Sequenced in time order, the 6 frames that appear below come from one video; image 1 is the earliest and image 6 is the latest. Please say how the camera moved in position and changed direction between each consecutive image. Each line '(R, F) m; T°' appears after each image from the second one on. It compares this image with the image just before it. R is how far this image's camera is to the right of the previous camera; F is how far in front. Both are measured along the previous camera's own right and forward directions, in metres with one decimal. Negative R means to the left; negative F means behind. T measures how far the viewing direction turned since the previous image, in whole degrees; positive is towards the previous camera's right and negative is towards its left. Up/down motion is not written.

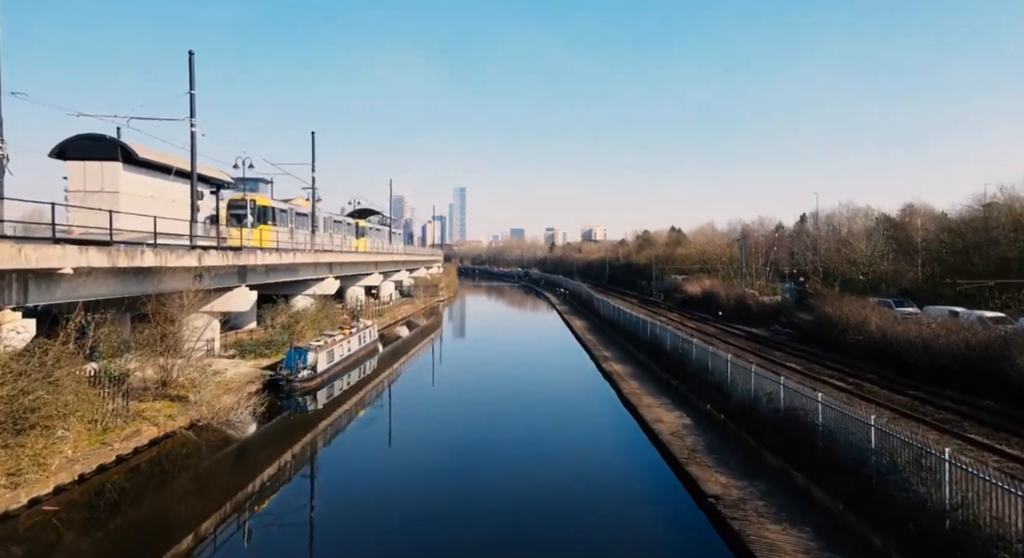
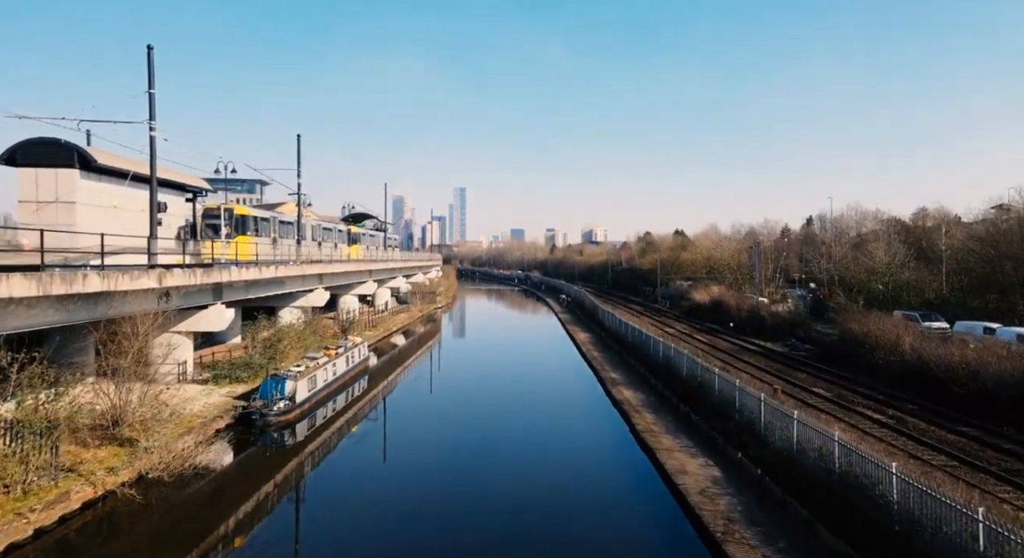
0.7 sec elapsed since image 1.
(0.0, +1.5) m; 0°
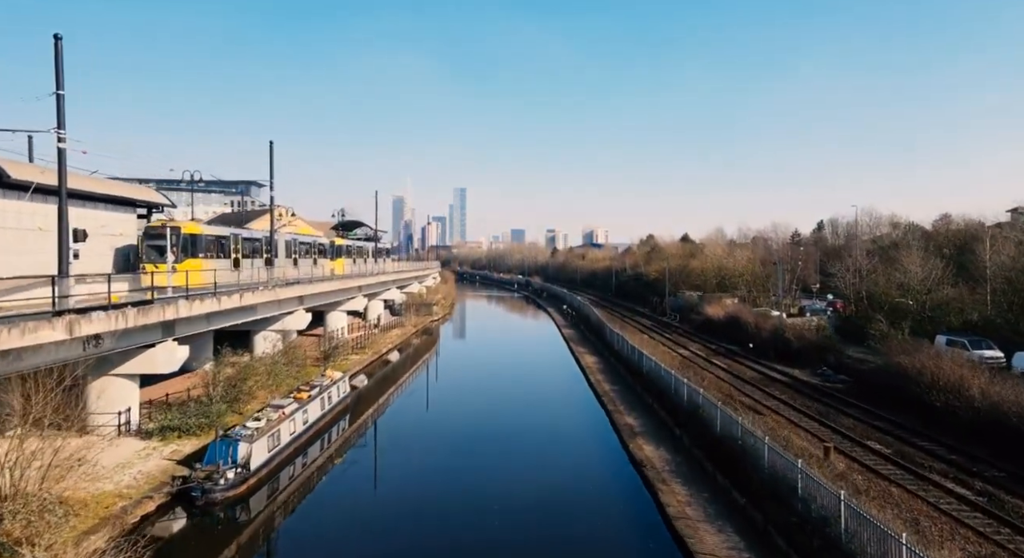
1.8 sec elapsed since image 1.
(0.0, +2.4) m; 0°
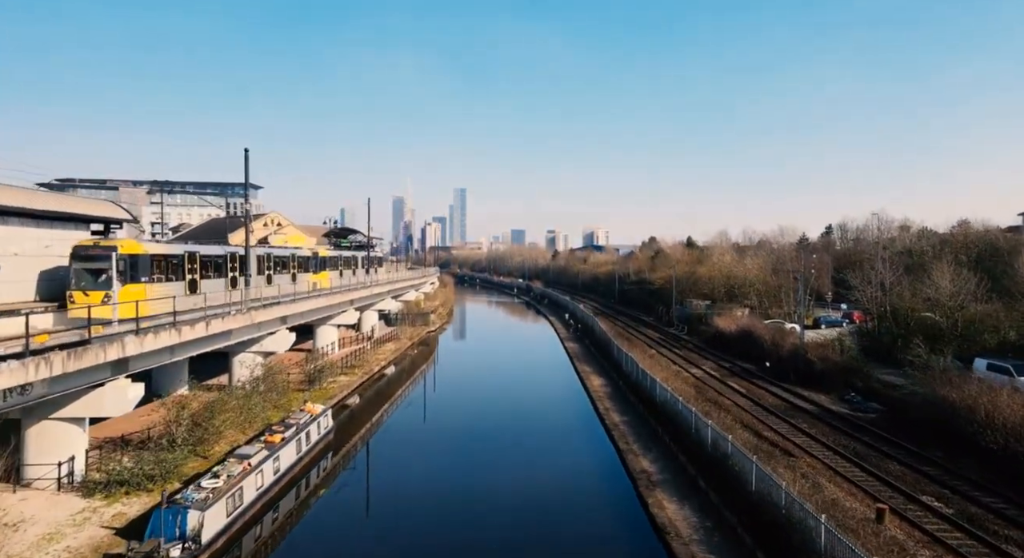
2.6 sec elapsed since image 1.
(0.0, +1.8) m; 0°
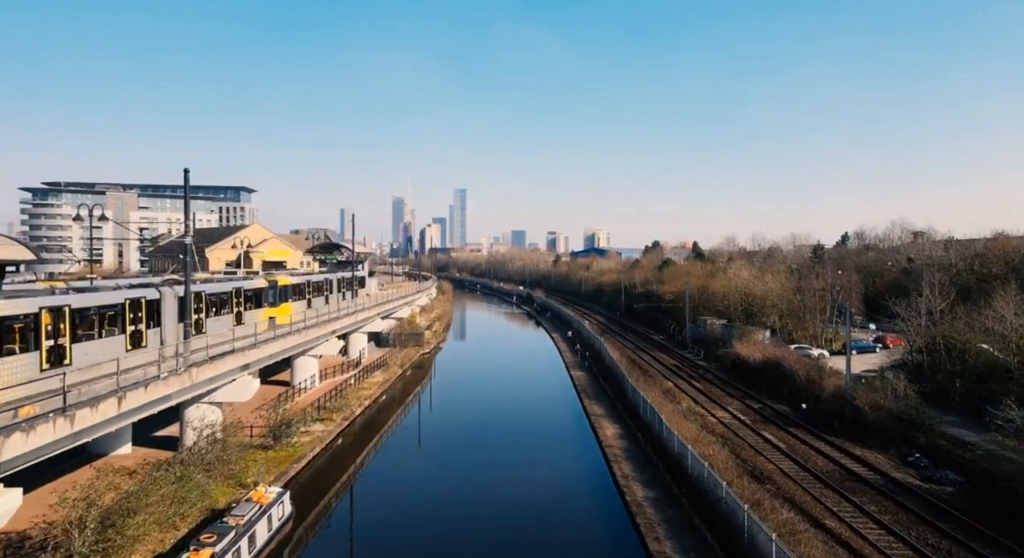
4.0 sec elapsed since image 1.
(0.0, +3.2) m; 0°
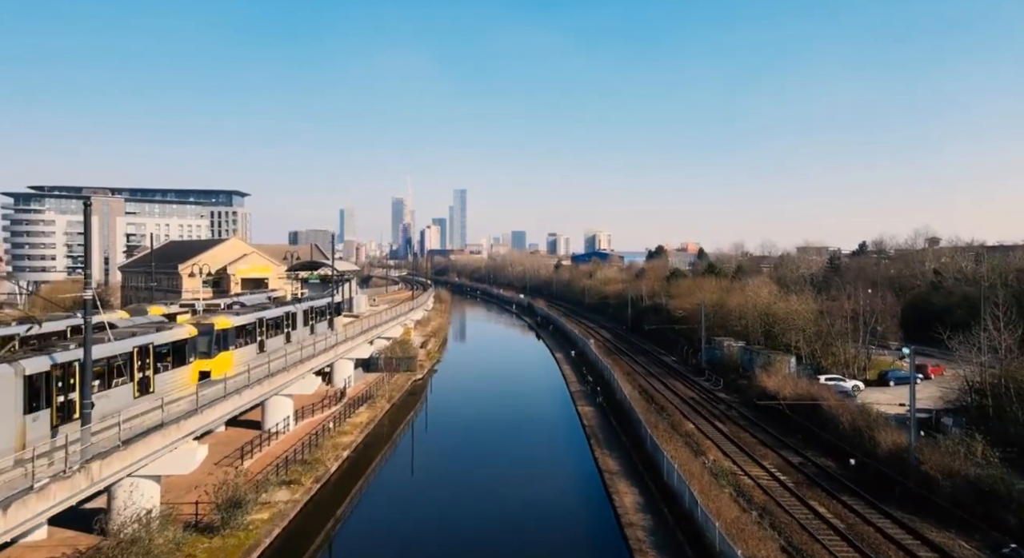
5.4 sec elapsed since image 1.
(0.0, +3.2) m; 0°
